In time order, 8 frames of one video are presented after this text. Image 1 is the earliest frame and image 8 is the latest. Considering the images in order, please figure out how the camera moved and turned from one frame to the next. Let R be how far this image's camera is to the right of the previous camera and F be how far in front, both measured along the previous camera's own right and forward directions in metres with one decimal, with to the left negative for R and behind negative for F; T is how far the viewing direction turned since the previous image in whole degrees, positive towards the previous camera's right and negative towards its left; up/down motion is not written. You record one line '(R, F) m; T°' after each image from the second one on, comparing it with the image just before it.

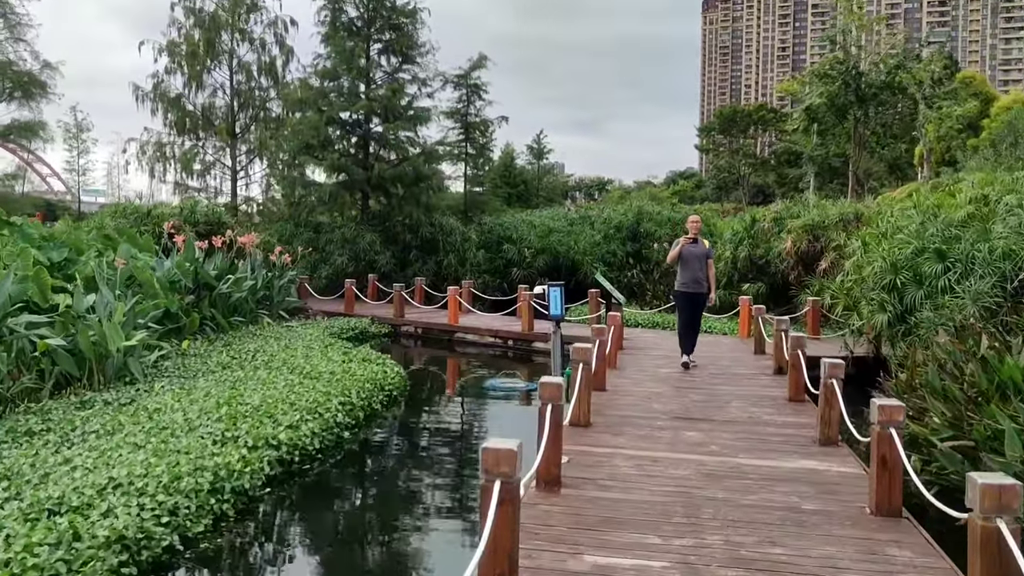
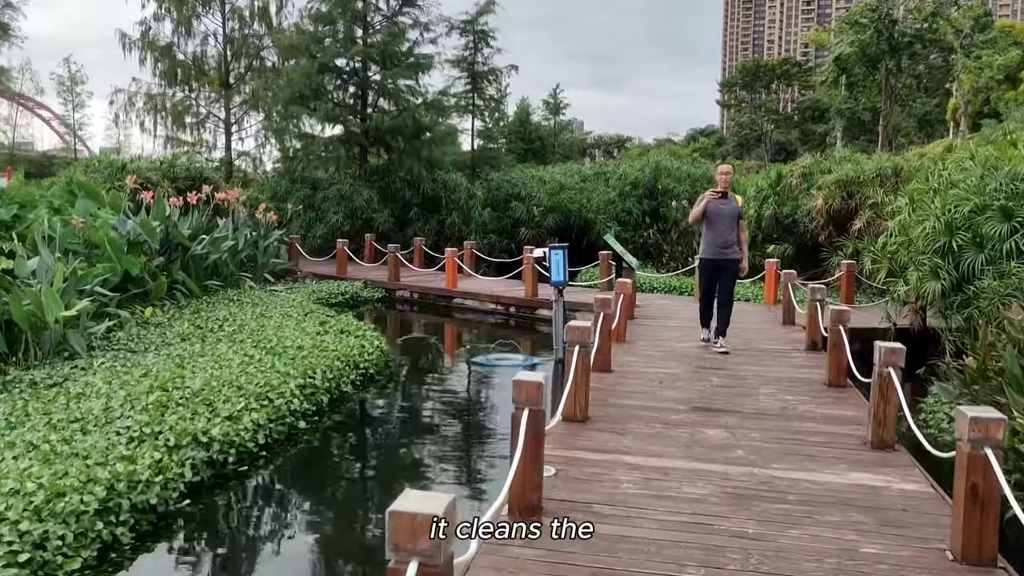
(+0.2, +1.1) m; -1°
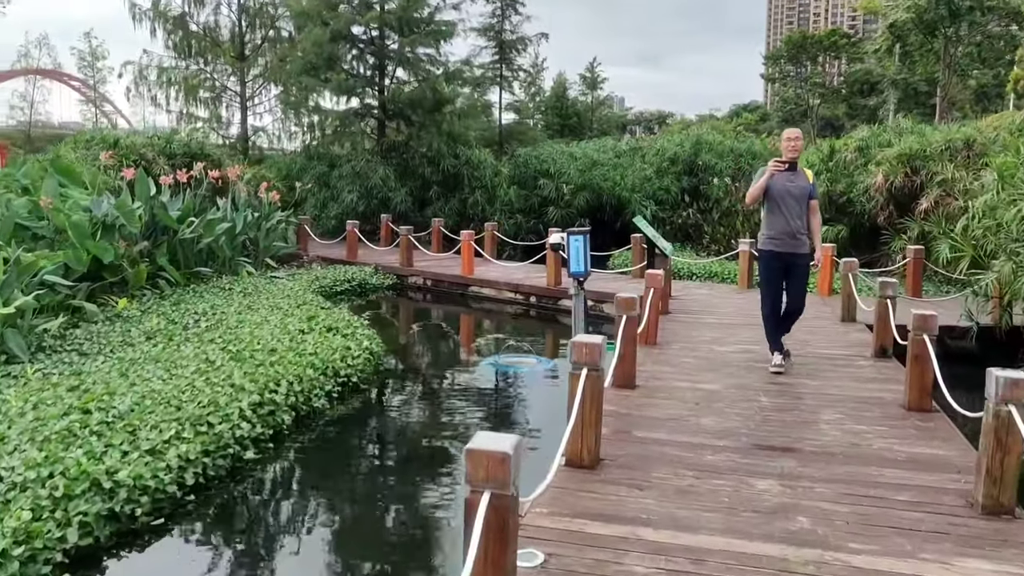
(+0.2, +1.2) m; -3°
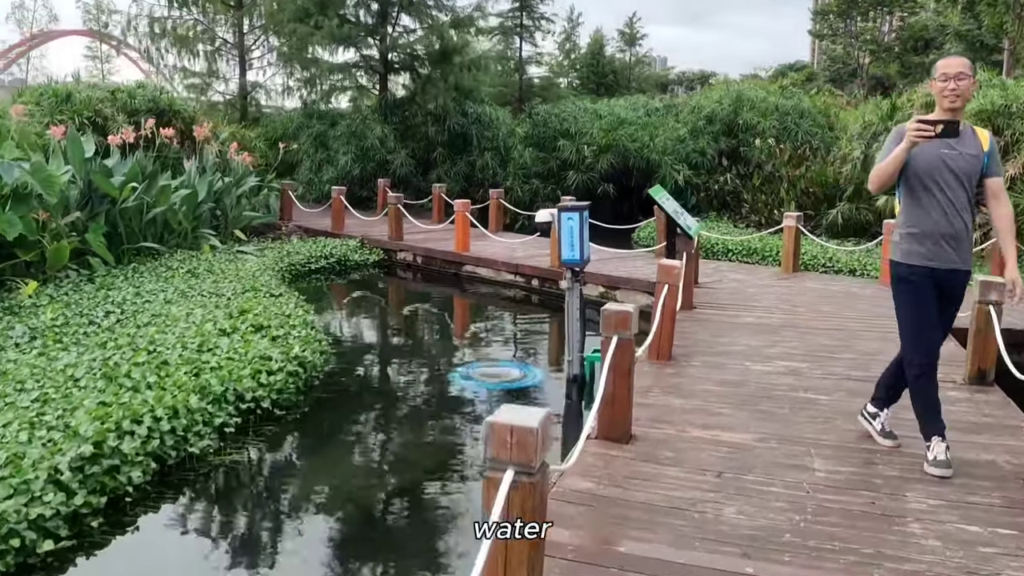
(+0.4, +1.6) m; -2°
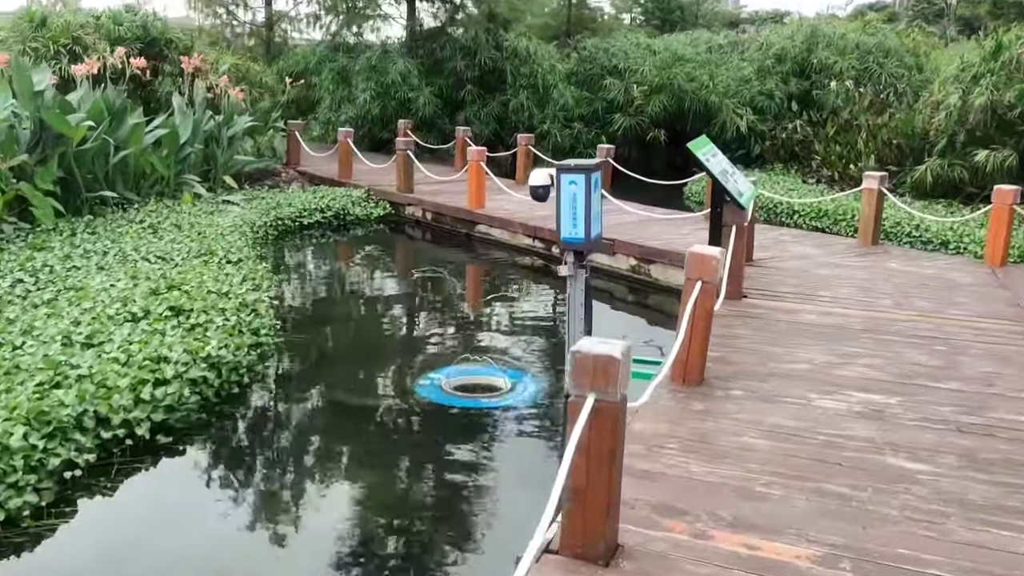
(+0.4, +1.4) m; -4°
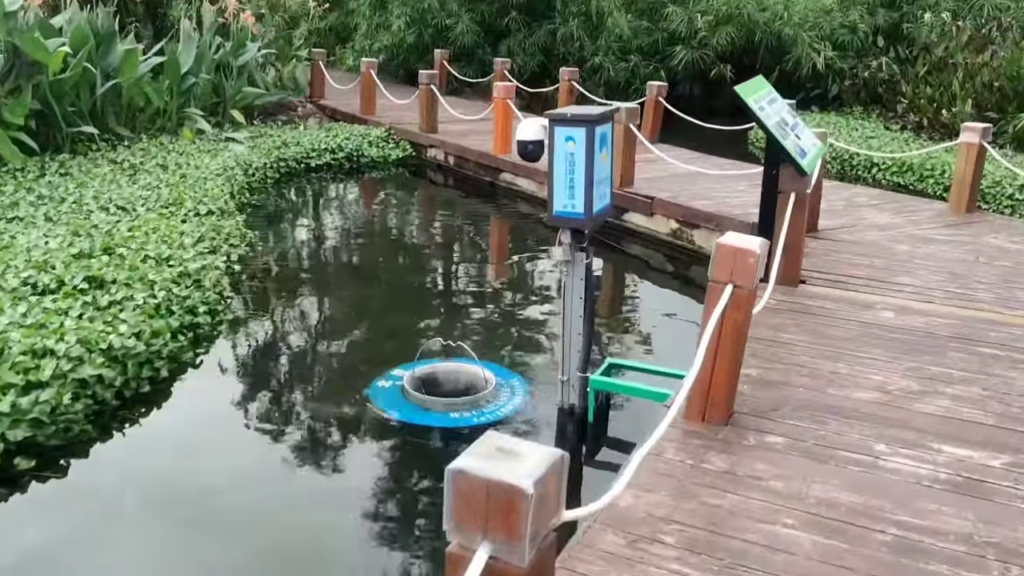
(+0.3, +1.0) m; -4°
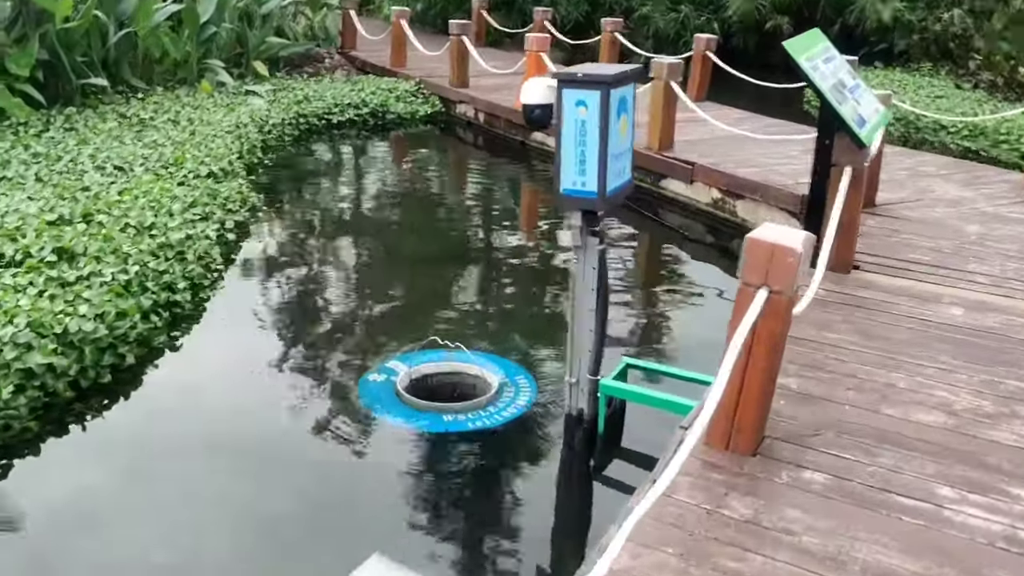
(+0.1, +0.4) m; -3°
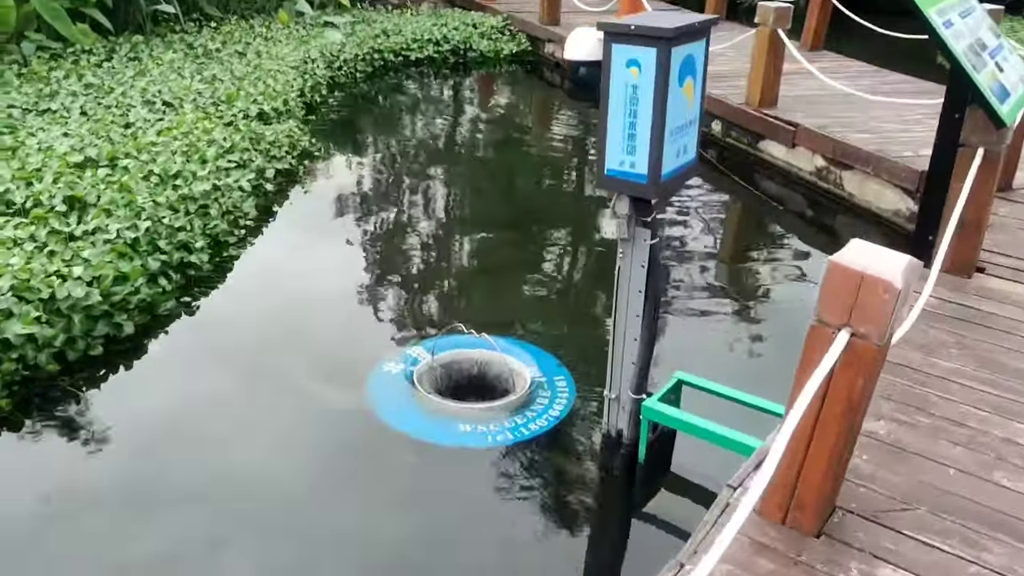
(+0.2, +0.5) m; -6°
